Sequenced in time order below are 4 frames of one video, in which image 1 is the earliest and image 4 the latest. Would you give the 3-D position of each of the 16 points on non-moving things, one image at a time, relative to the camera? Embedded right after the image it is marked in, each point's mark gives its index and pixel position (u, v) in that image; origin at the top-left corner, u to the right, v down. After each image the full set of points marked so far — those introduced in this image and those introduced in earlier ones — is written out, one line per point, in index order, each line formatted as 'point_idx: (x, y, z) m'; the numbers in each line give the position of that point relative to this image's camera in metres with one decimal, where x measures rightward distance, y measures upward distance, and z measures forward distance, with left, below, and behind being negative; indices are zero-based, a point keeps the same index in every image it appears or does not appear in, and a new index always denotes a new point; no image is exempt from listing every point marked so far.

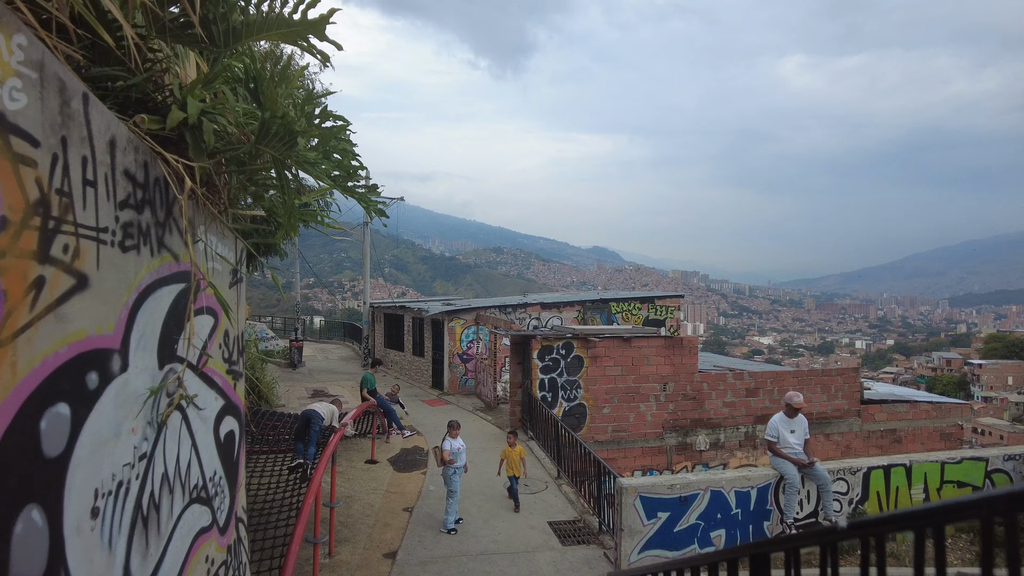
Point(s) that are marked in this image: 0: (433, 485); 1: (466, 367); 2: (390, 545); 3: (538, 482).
0: (-1.1, -2.7, +7.9) m
1: (-1.1, -1.9, +14.0) m
2: (-1.3, -2.8, +6.2) m
3: (+0.4, -2.9, +8.5) m
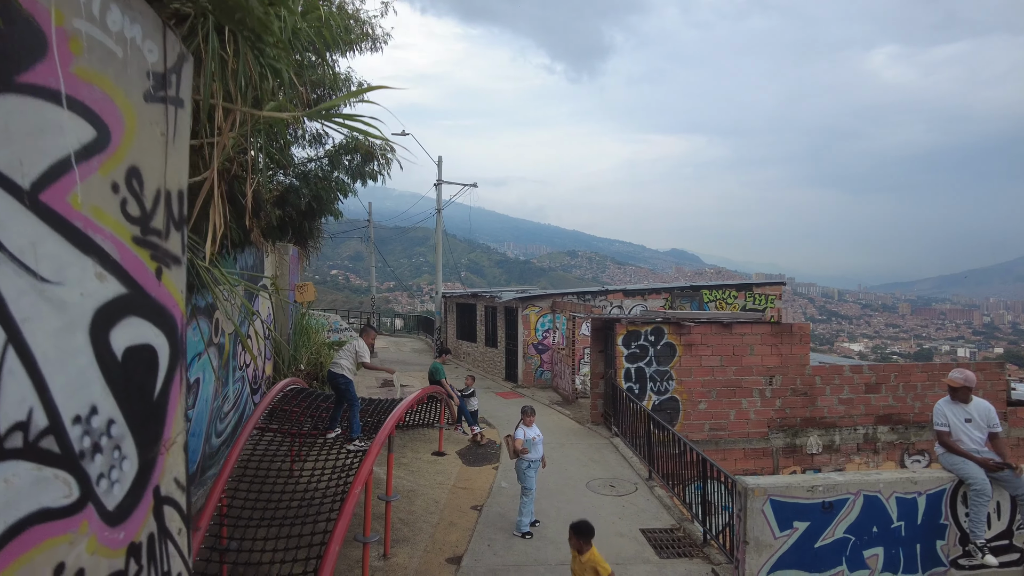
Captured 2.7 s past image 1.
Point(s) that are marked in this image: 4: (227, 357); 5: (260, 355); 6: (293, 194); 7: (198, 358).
0: (-0.1, -2.4, +7.0) m
1: (+0.7, -1.6, +13.0) m
2: (-0.5, -2.4, +5.3) m
3: (+1.5, -2.5, +7.4) m
4: (-3.4, -0.8, +6.8) m
5: (-3.6, -1.0, +8.2) m
6: (-2.2, +1.0, +5.8) m
7: (-3.2, -0.7, +5.8) m
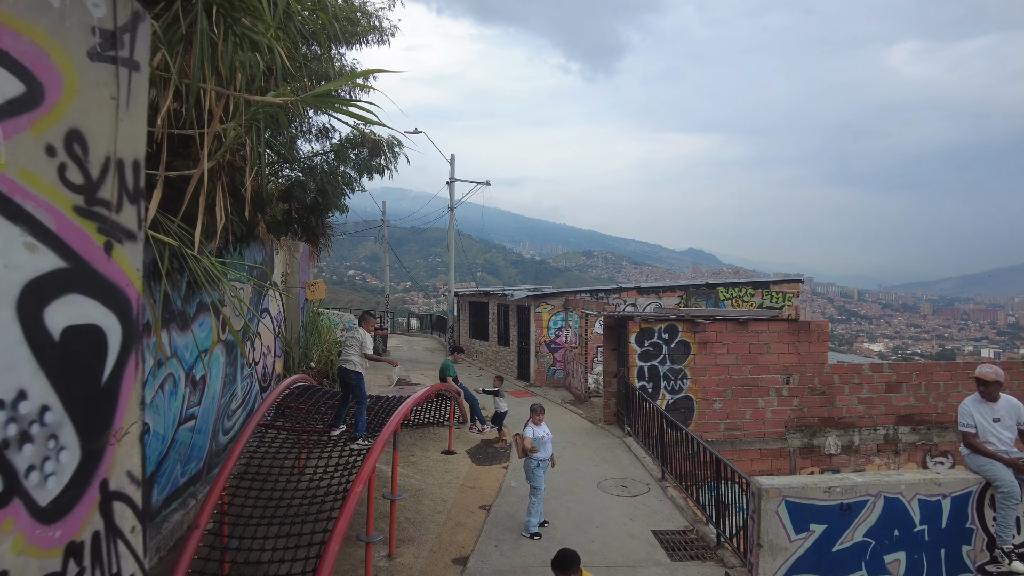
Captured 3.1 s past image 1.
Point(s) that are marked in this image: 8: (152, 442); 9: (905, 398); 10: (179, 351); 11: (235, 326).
0: (0.0, -2.3, +6.9) m
1: (+1.0, -1.6, +12.9) m
2: (-0.5, -2.4, +5.2) m
3: (+1.6, -2.5, +7.2) m
4: (-3.3, -0.8, +6.8) m
5: (-3.5, -0.9, +8.2) m
6: (-2.2, +1.0, +5.8) m
7: (-3.1, -0.7, +5.8) m
8: (-2.9, -1.3, +4.6) m
9: (+6.7, -1.8, +9.6) m
10: (-3.0, -0.6, +5.1) m
11: (-3.3, -0.4, +6.8) m
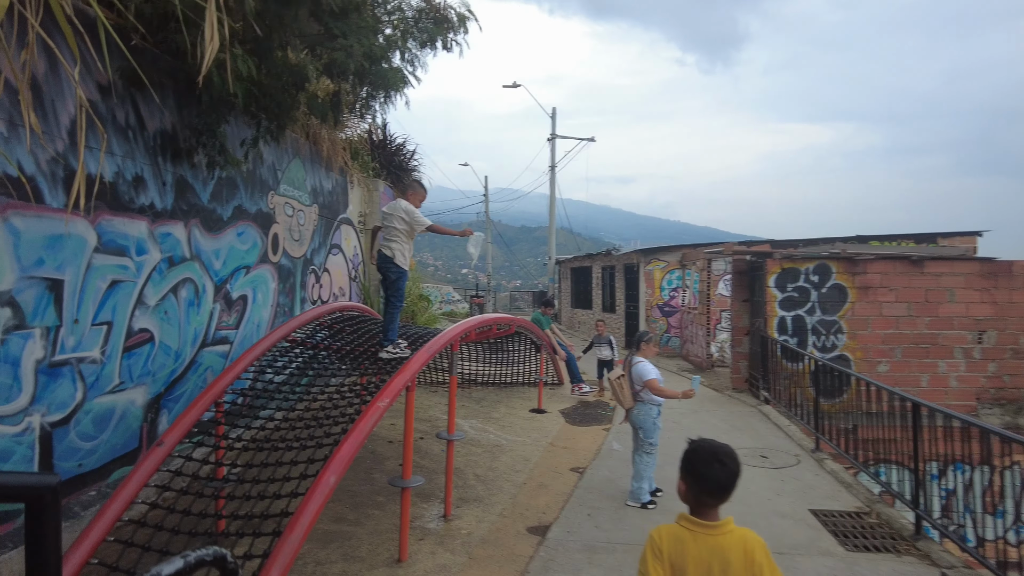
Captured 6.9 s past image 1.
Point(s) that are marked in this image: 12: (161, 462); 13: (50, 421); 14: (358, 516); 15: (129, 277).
0: (+1.0, -1.5, +5.4) m
1: (+3.0, -0.7, +11.1) m
2: (+0.2, -1.5, +3.9) m
3: (+2.6, -1.6, +5.4) m
4: (-2.3, 0.0, +5.9) m
5: (-2.2, -0.1, +7.4) m
6: (-1.4, +1.8, +4.7) m
7: (-2.3, +0.1, +4.9) m
8: (-2.3, -0.4, +3.7) m
9: (+8.0, -0.9, +6.8) m
10: (-2.3, +0.2, +4.3) m
11: (-2.3, +0.4, +5.9) m
12: (-1.7, -0.8, +2.7) m
13: (-2.4, -0.7, +2.9) m
14: (-1.0, -1.4, +3.6) m
15: (-2.3, +0.1, +3.5) m
